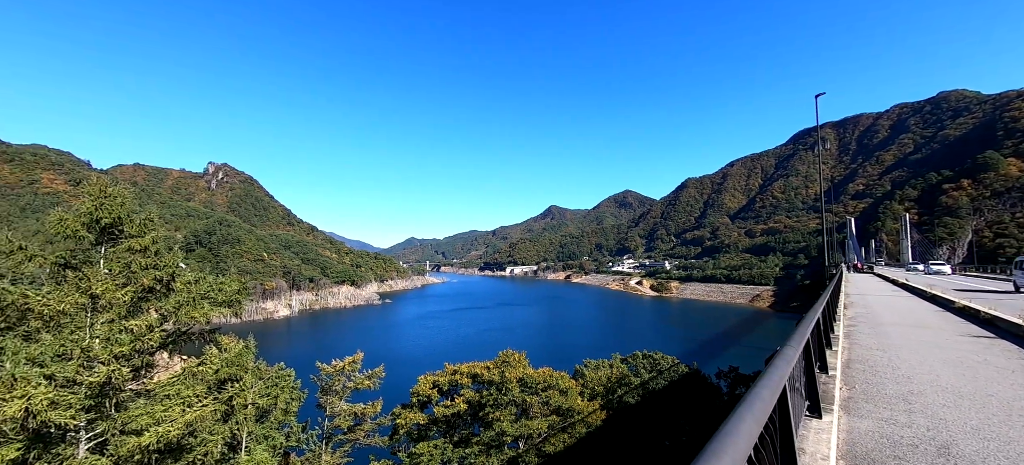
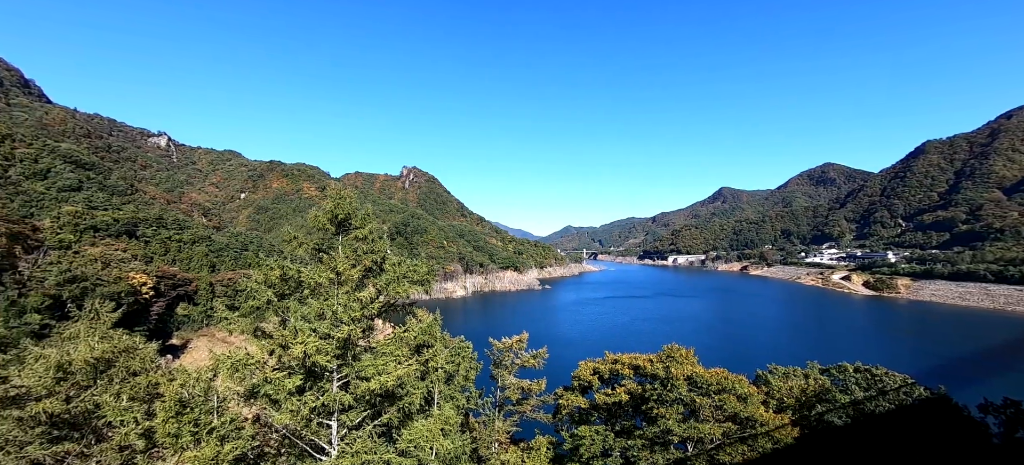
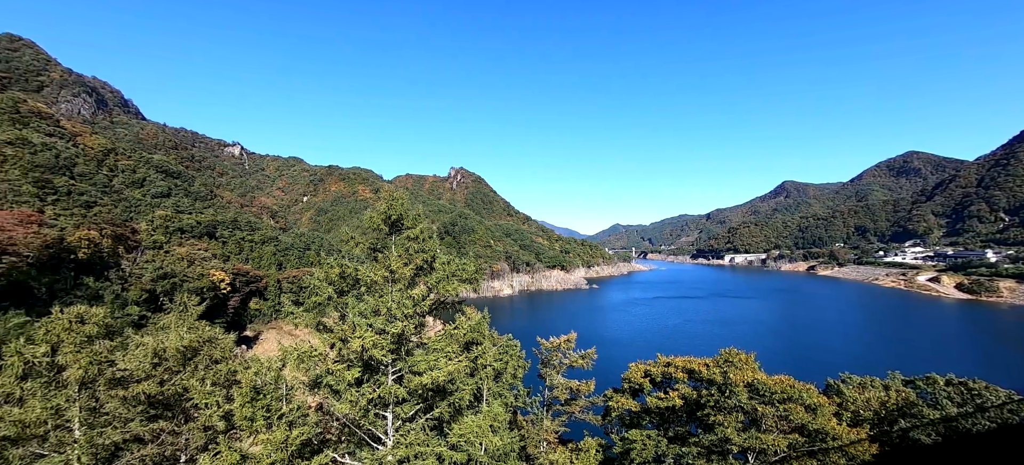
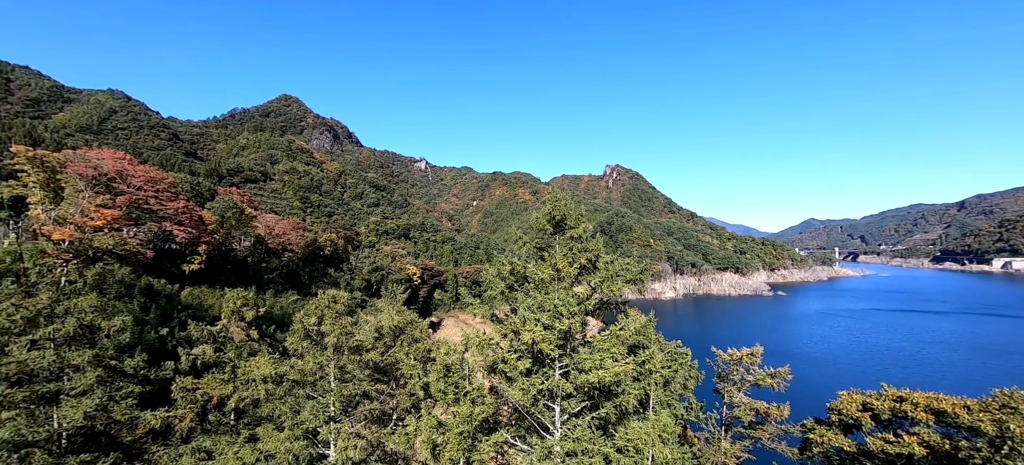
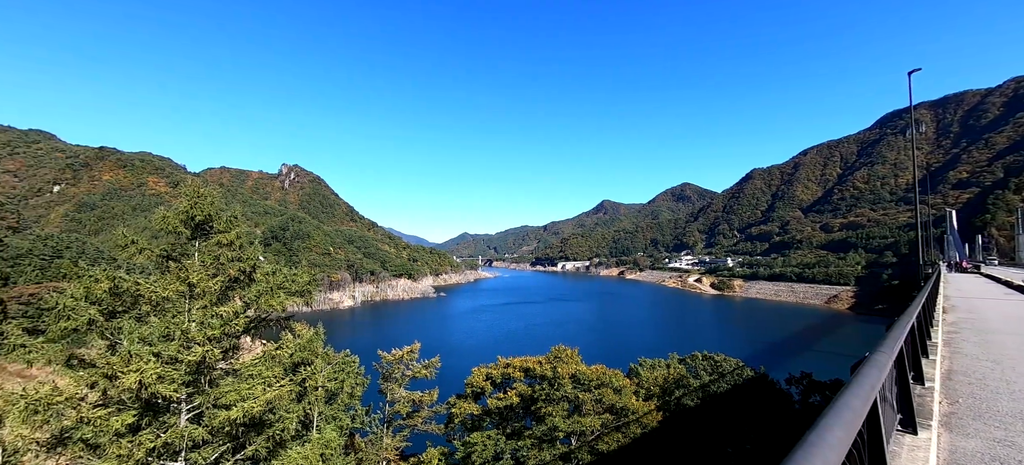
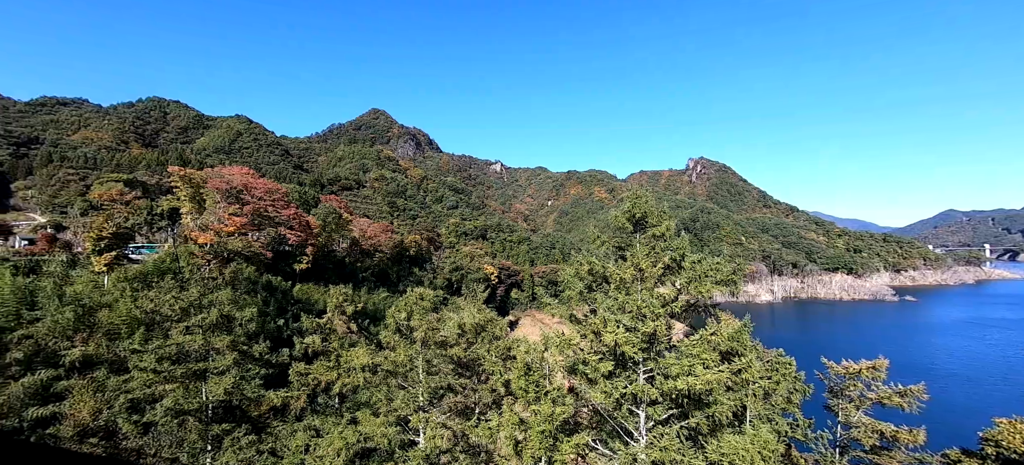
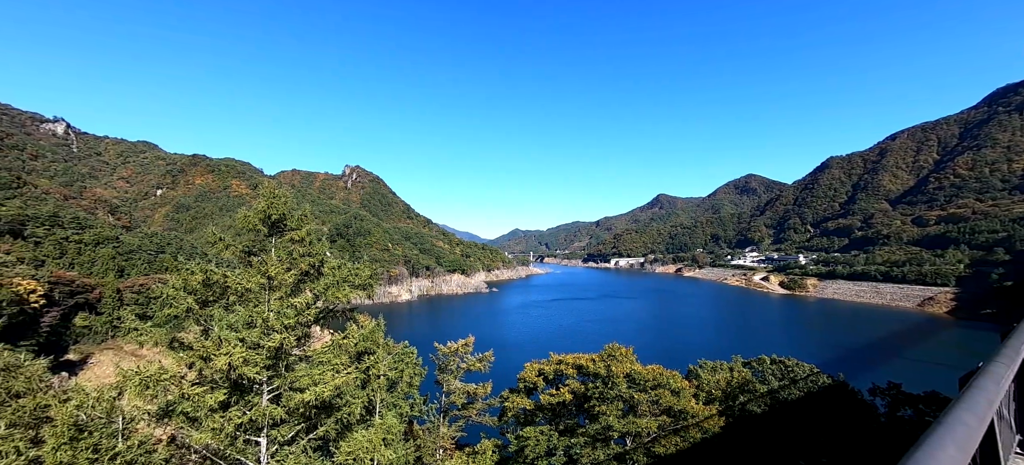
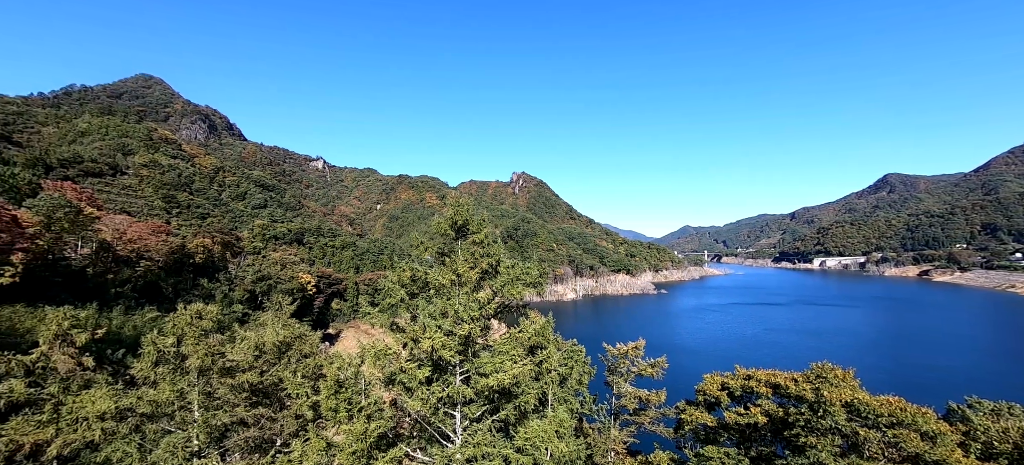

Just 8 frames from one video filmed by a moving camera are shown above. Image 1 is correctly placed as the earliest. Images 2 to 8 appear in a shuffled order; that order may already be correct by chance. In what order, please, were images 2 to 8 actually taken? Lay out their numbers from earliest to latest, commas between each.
5, 7, 2, 3, 8, 4, 6
